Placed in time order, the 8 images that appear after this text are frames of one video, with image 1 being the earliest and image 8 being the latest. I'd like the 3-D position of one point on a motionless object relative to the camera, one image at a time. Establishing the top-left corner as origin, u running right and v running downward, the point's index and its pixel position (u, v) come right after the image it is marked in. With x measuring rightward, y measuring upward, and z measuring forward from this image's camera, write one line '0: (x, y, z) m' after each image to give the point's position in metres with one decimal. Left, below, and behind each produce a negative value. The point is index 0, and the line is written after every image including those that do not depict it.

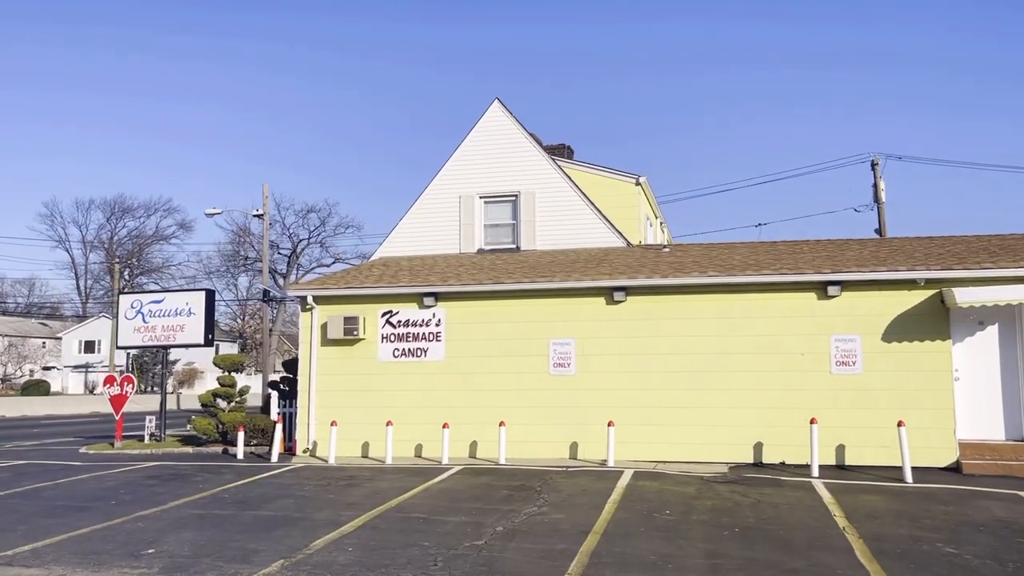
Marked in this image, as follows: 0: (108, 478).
0: (-6.2, -2.9, +12.9) m
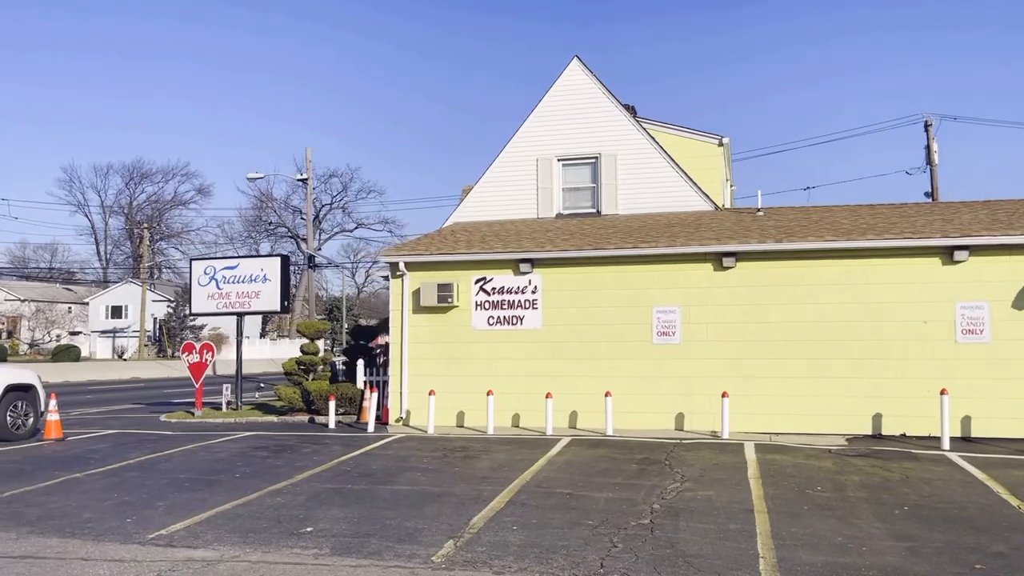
0: (-4.4, -2.4, +12.5) m
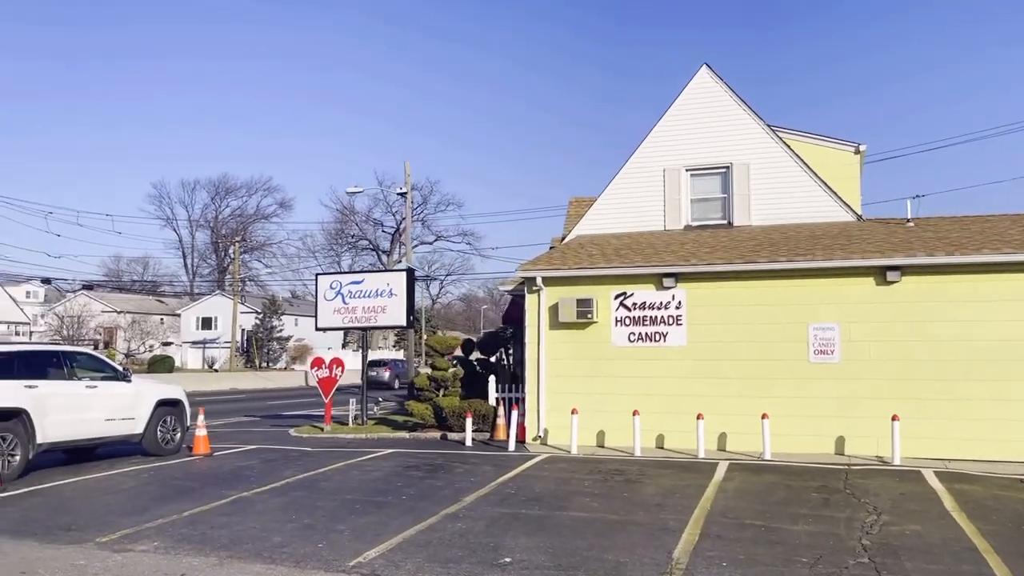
0: (-2.1, -2.6, +12.3) m
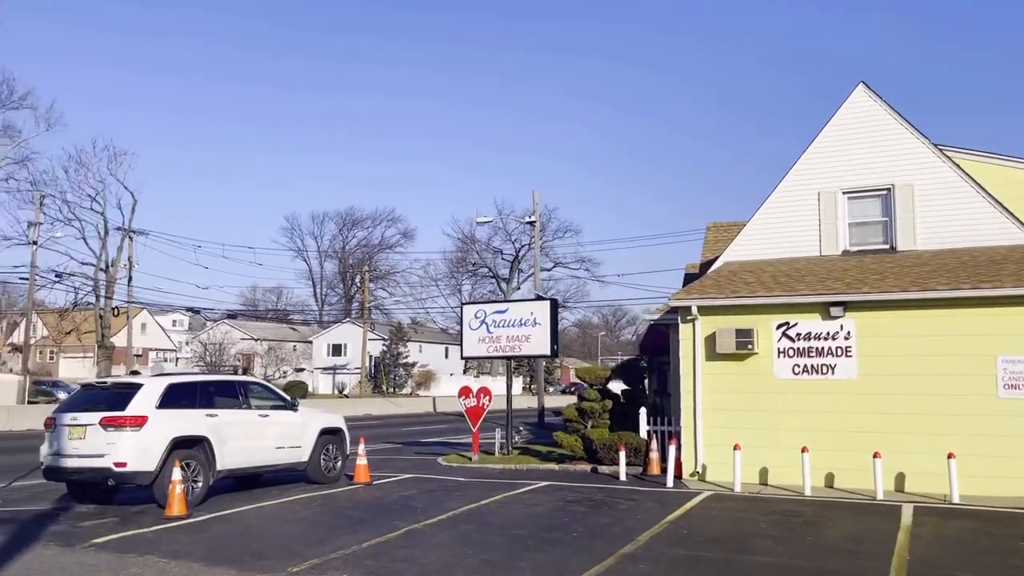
0: (+0.2, -3.1, +12.2) m
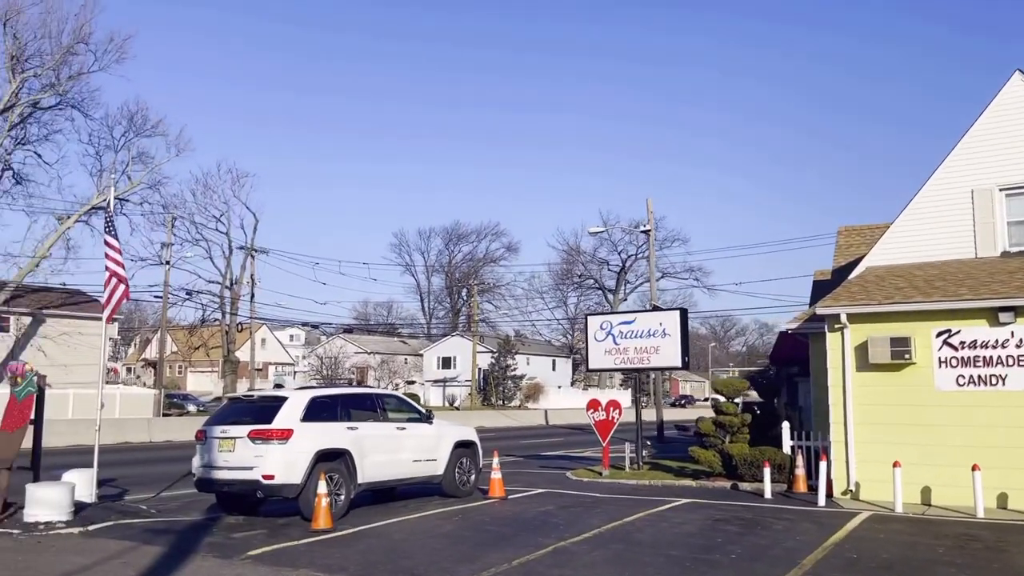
0: (+2.3, -3.2, +11.7) m
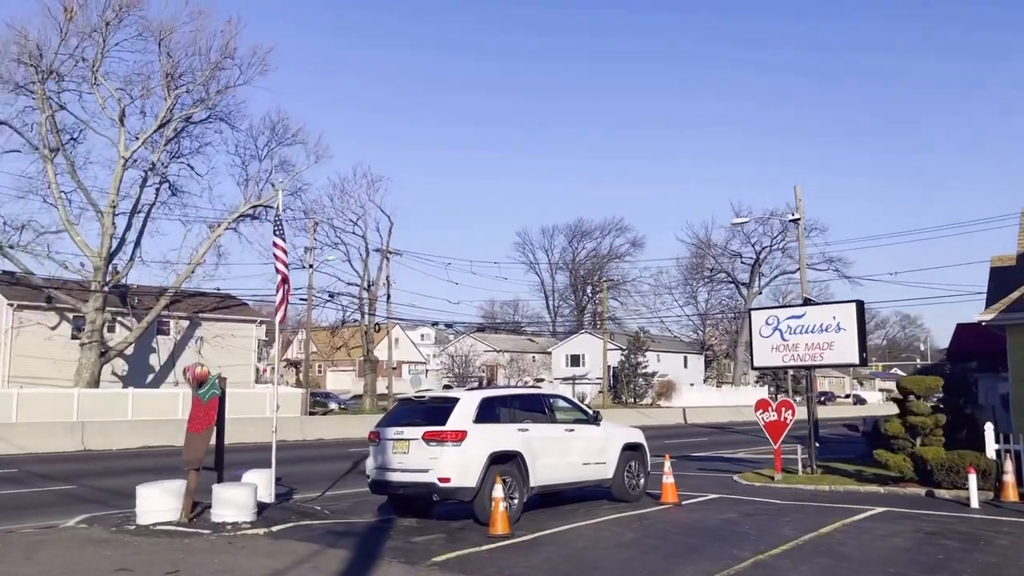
0: (+4.6, -3.1, +10.6) m
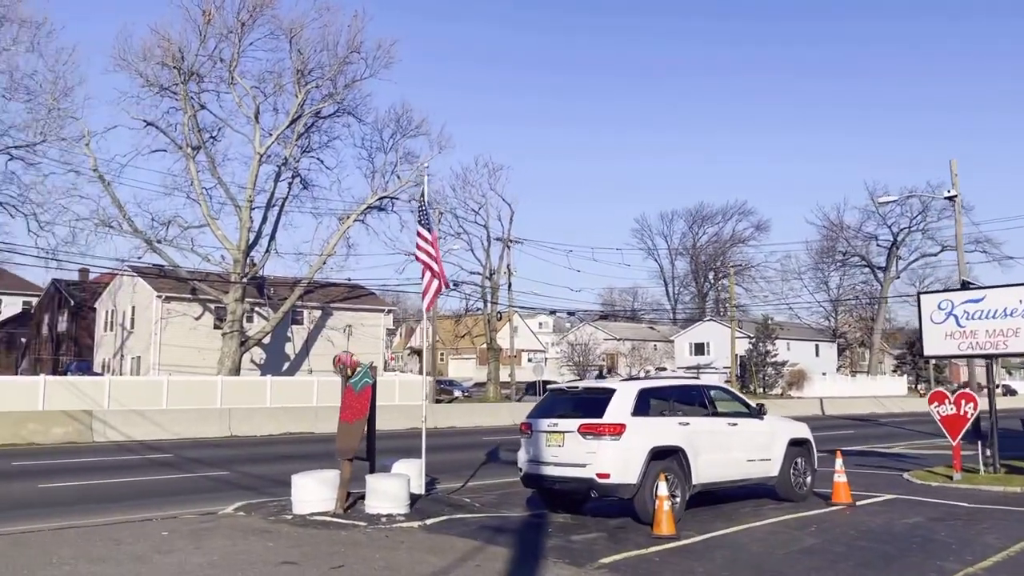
0: (+6.5, -2.8, +9.3) m
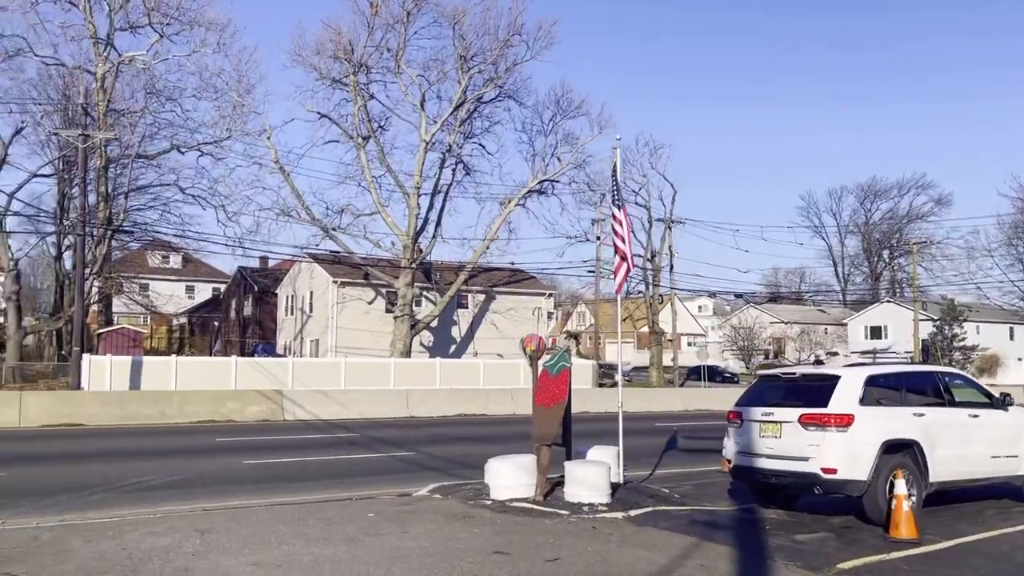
0: (+8.7, -2.5, +7.4) m
